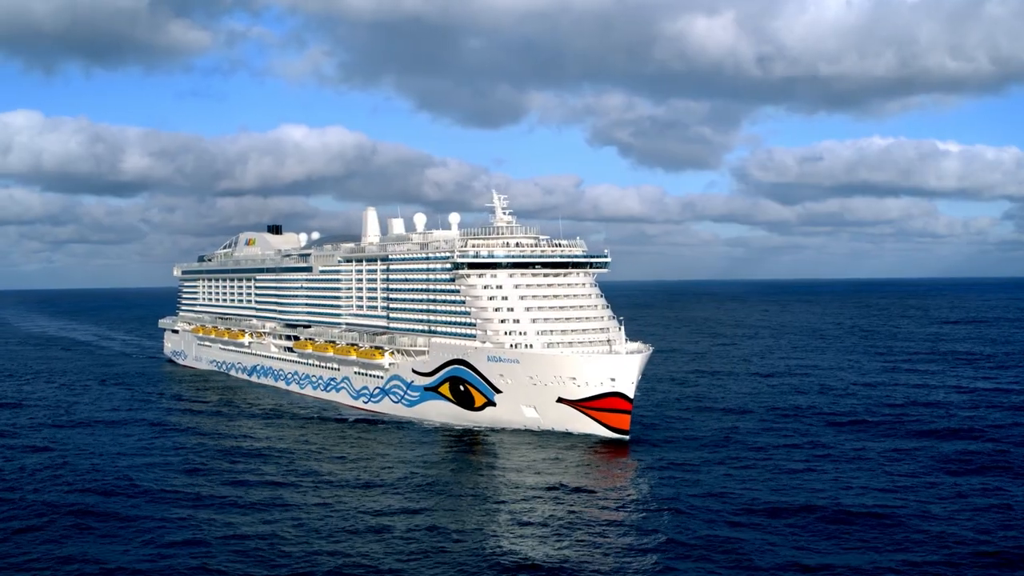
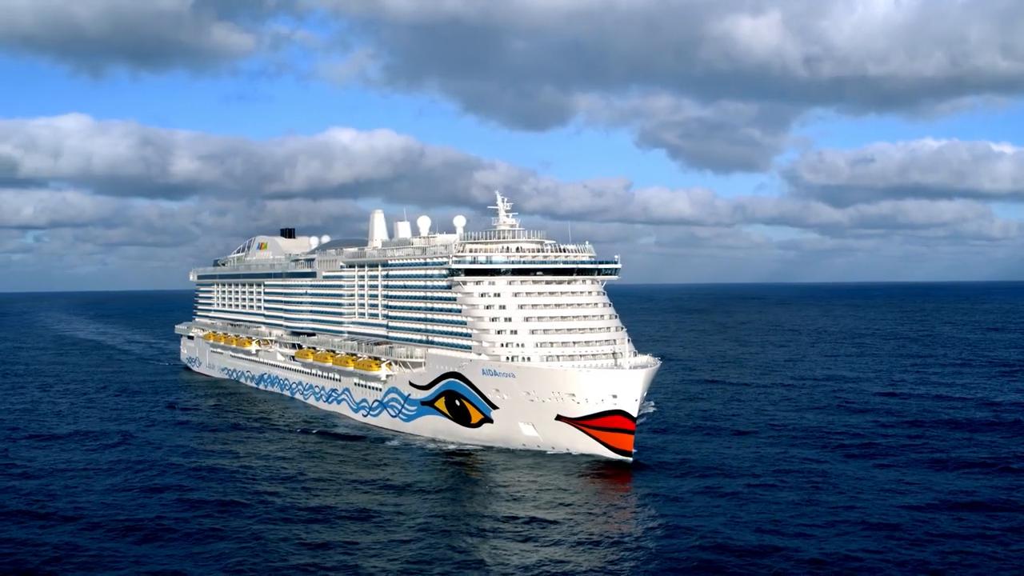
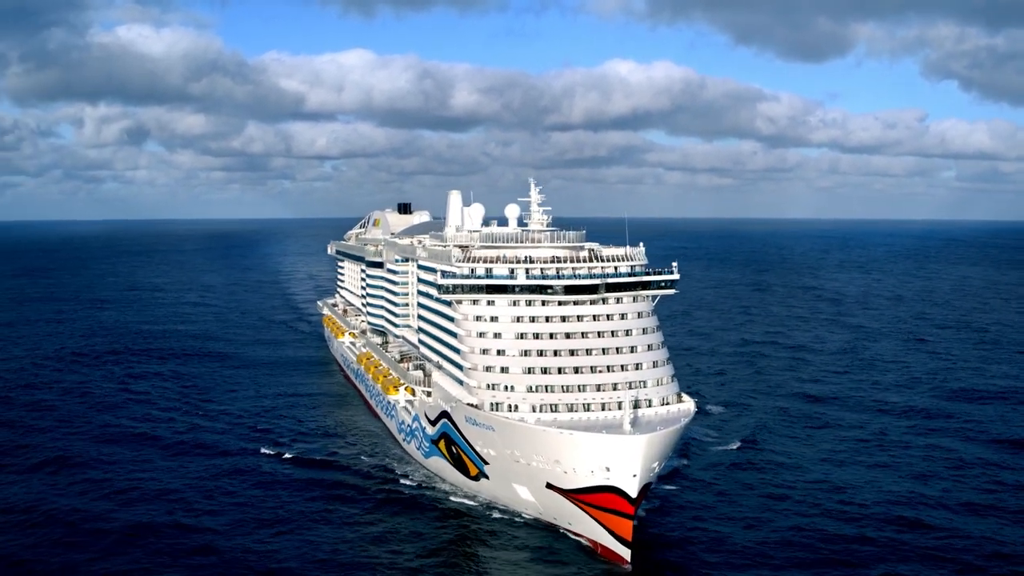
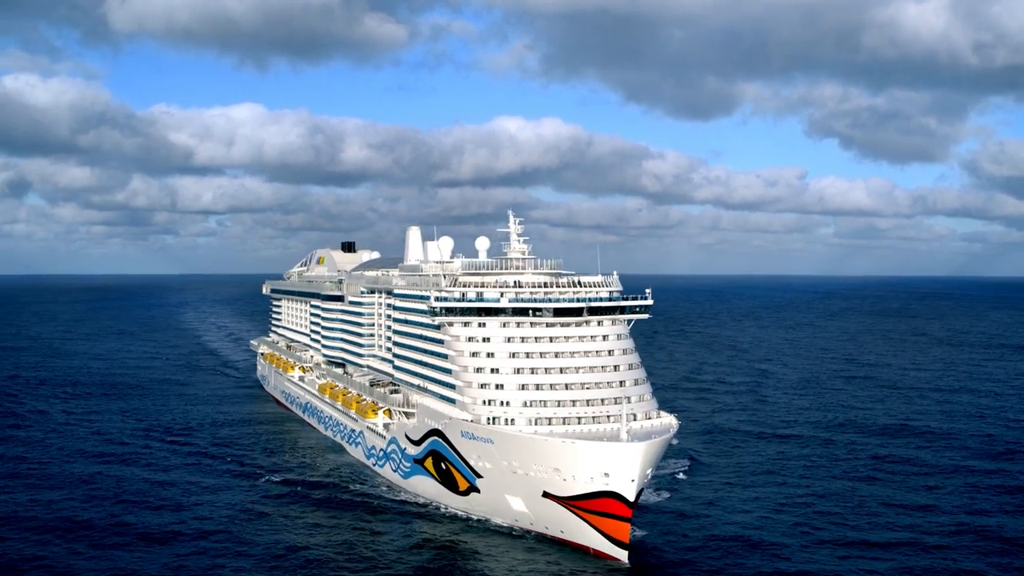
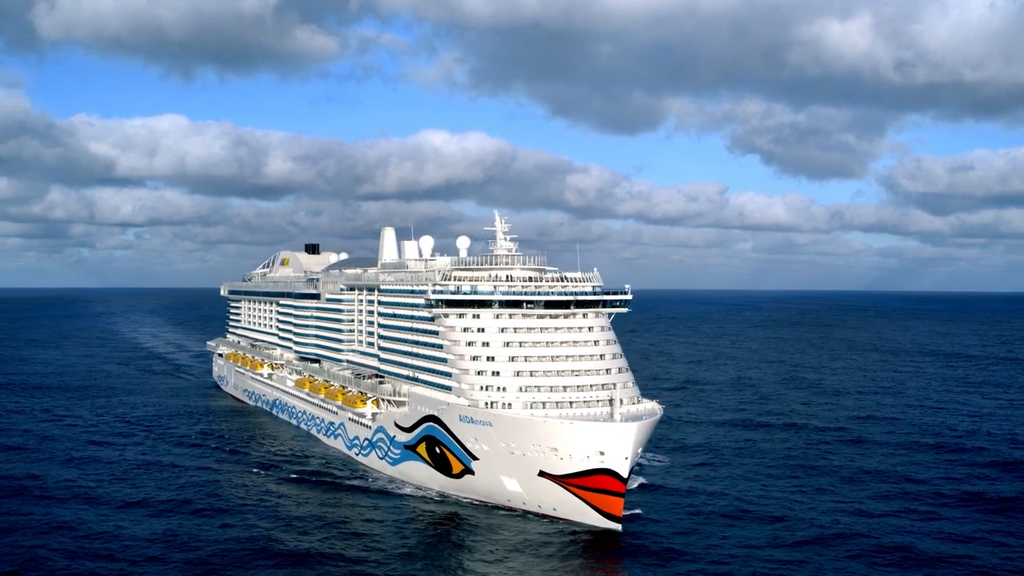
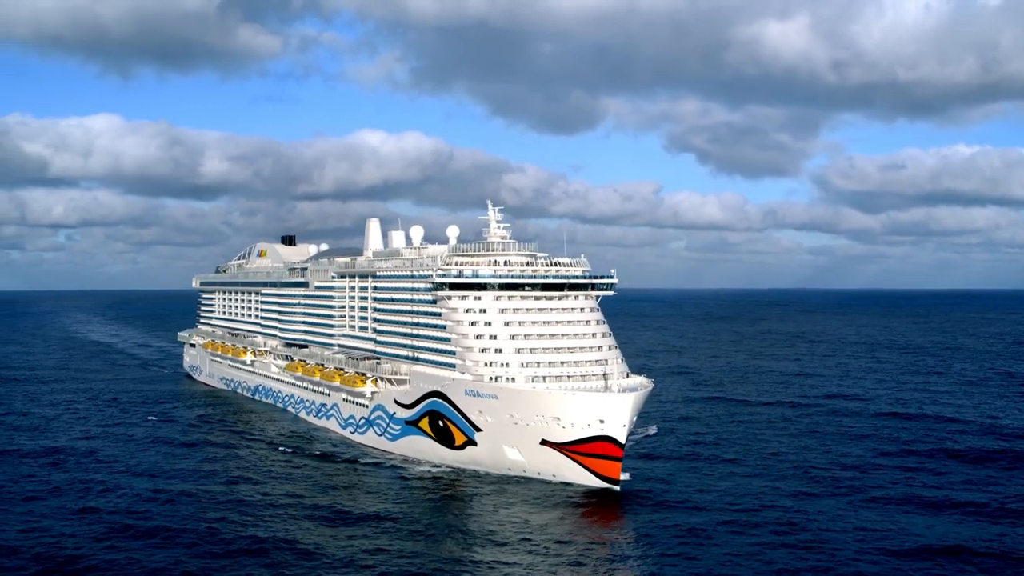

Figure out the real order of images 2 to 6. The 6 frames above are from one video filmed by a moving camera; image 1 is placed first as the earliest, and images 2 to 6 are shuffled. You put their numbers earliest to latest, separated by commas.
2, 6, 5, 4, 3
